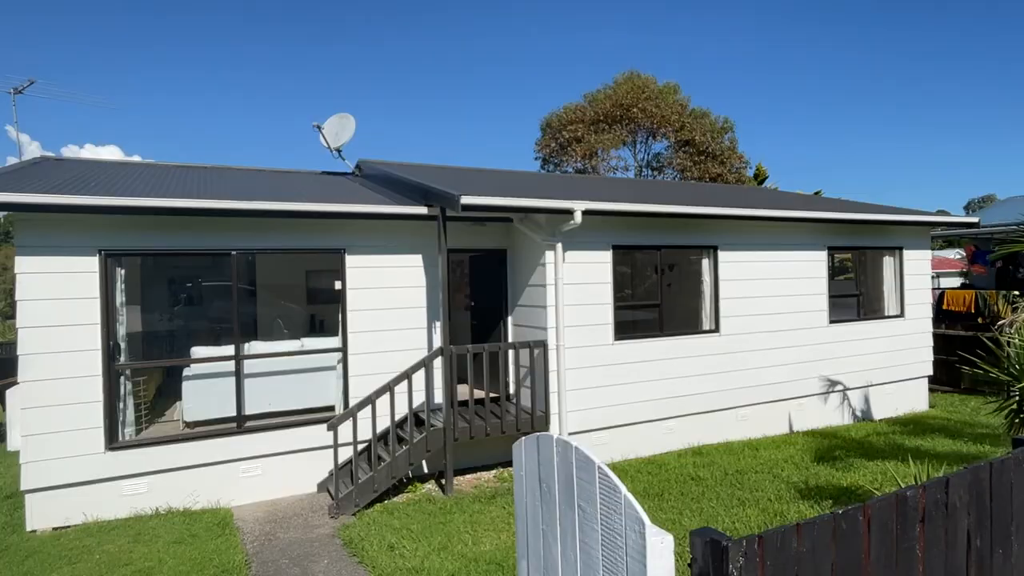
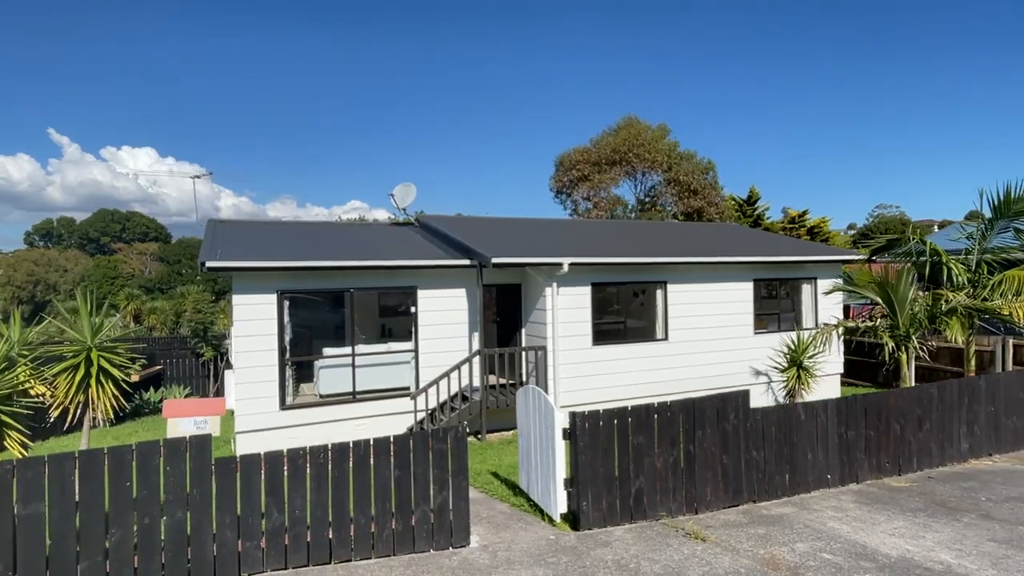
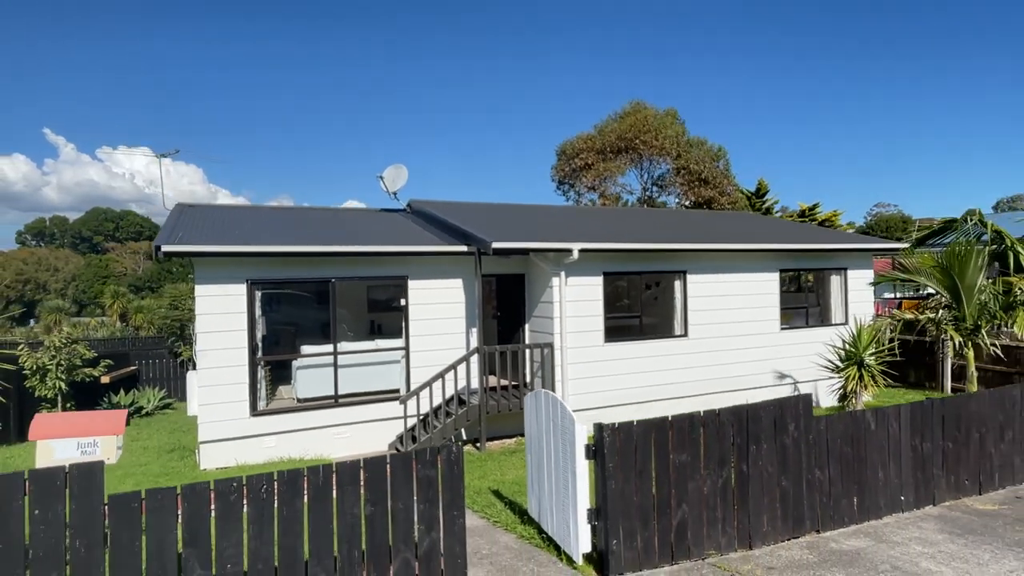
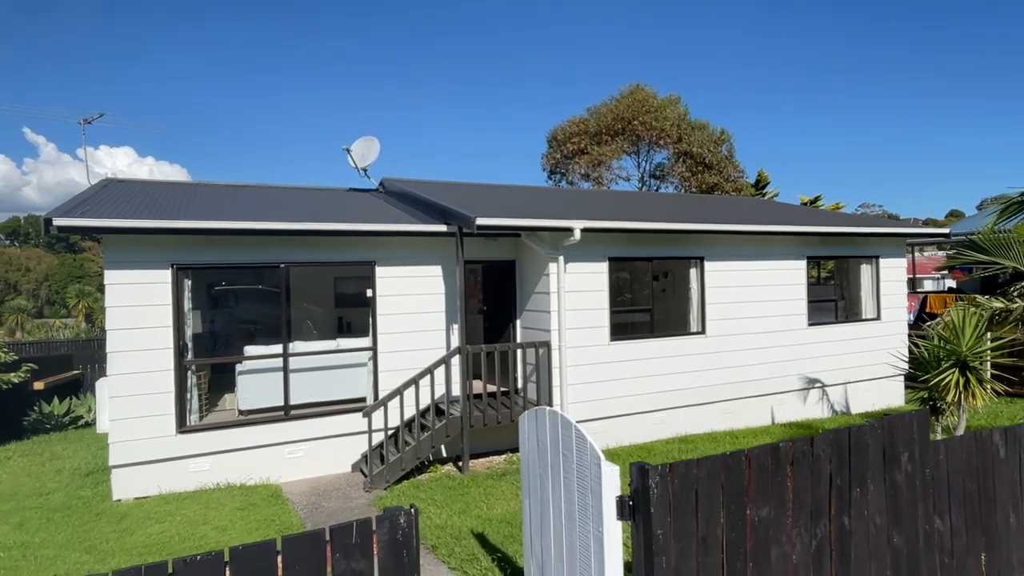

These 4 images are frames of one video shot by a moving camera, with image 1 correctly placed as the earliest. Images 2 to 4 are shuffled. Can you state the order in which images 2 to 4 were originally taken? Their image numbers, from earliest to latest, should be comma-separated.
4, 3, 2
